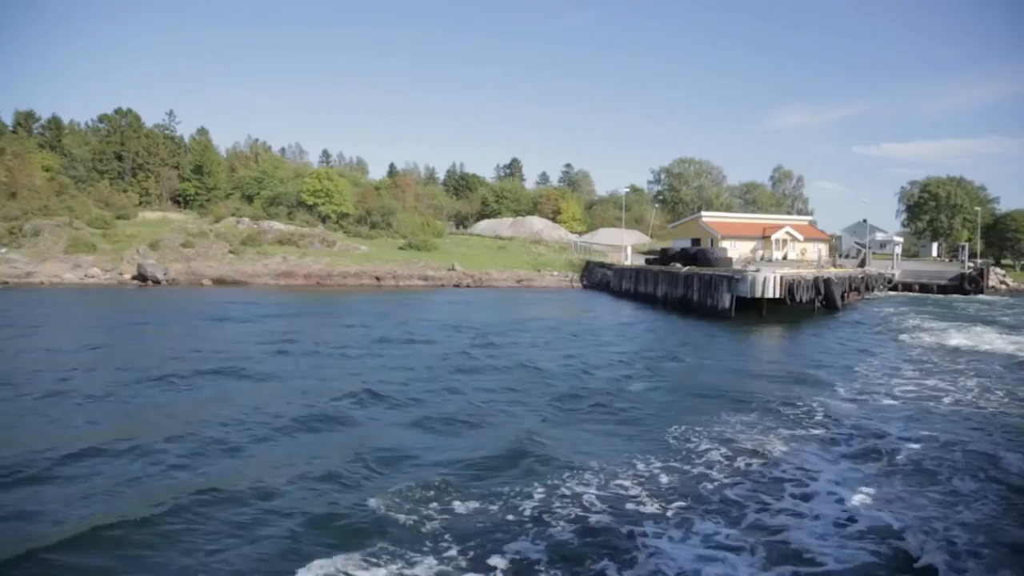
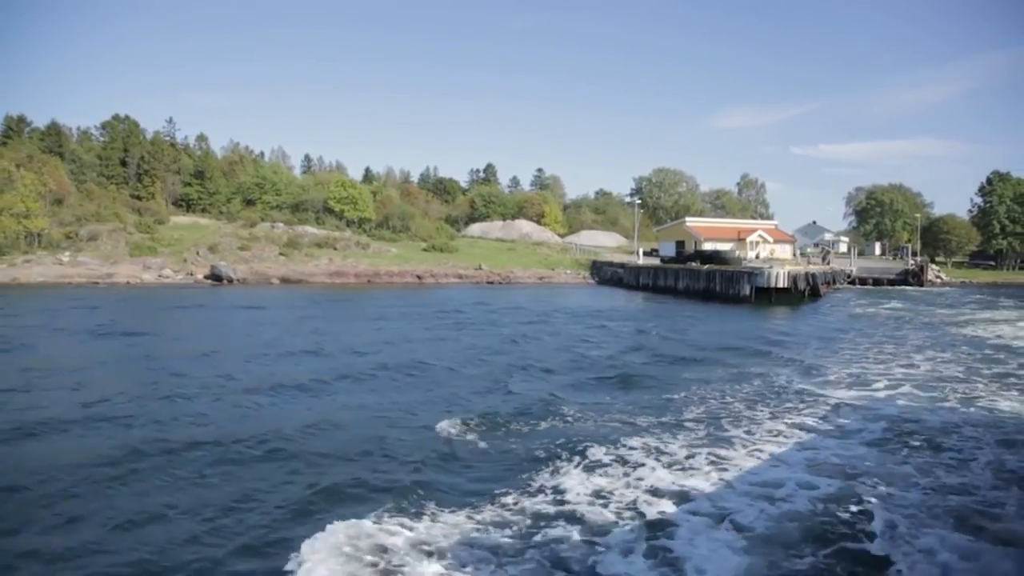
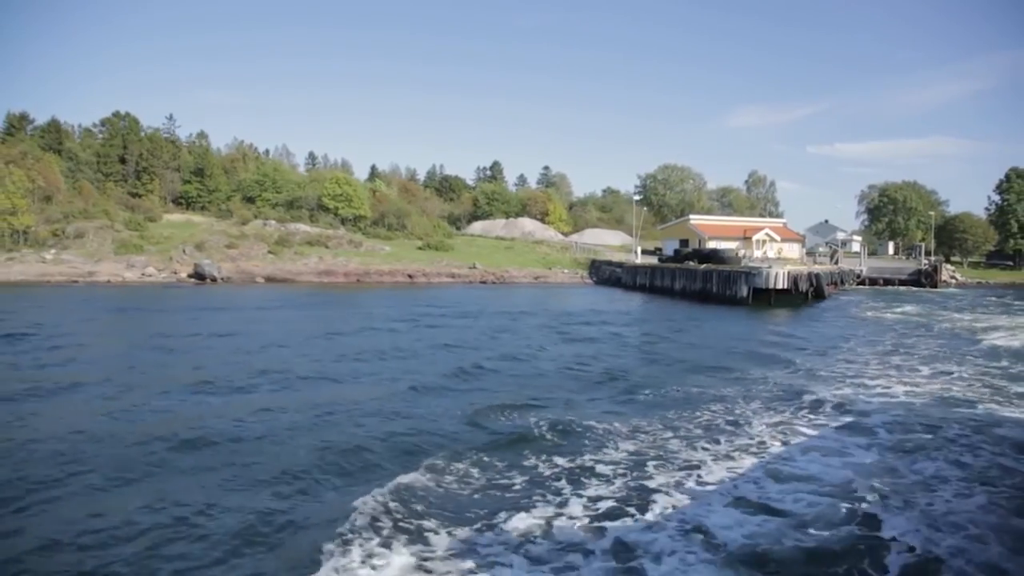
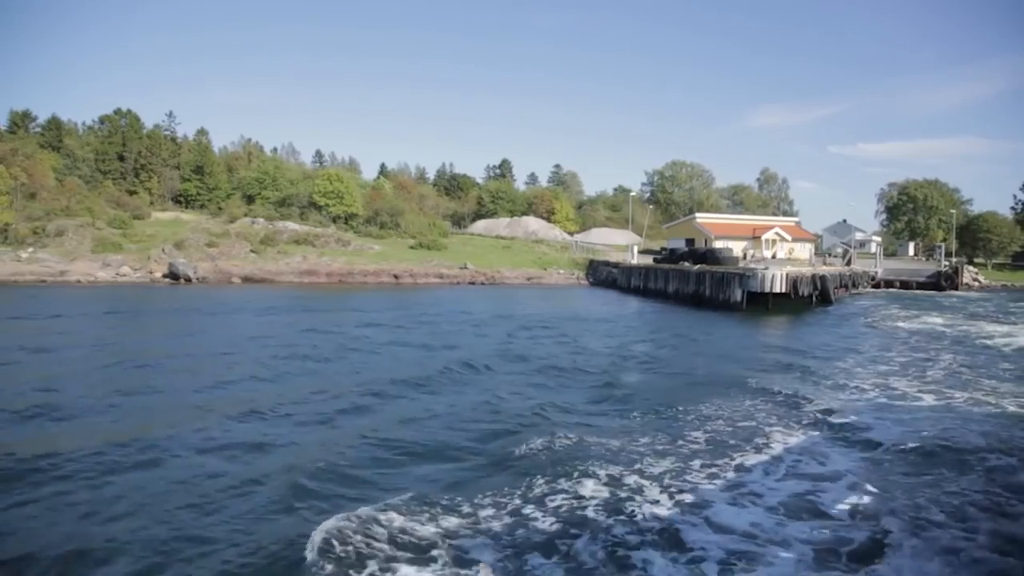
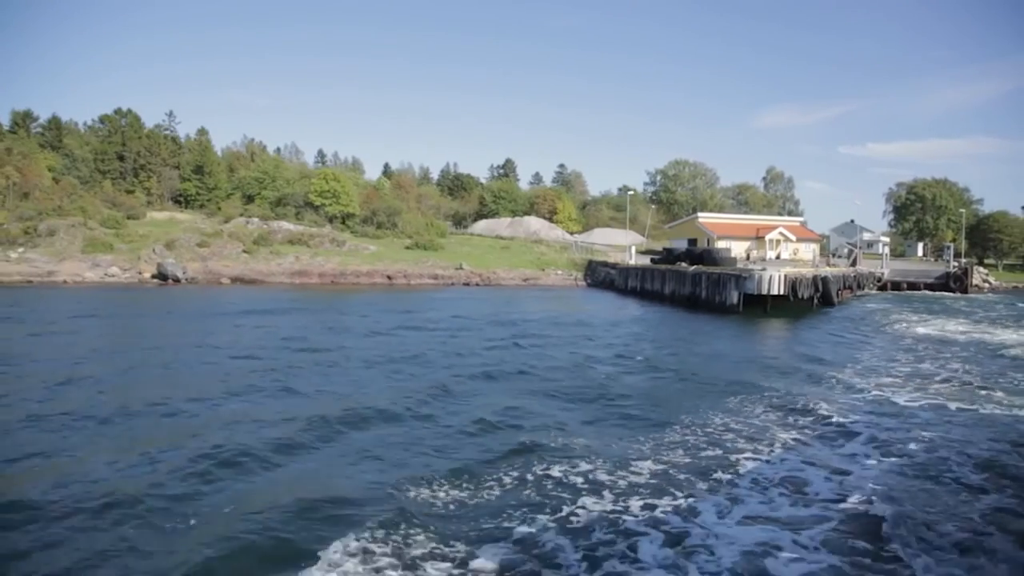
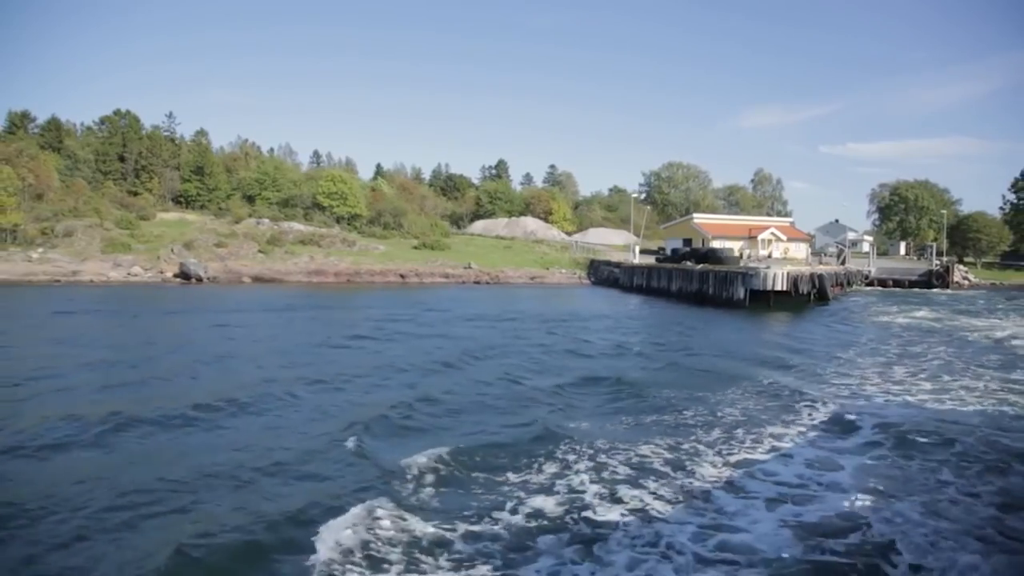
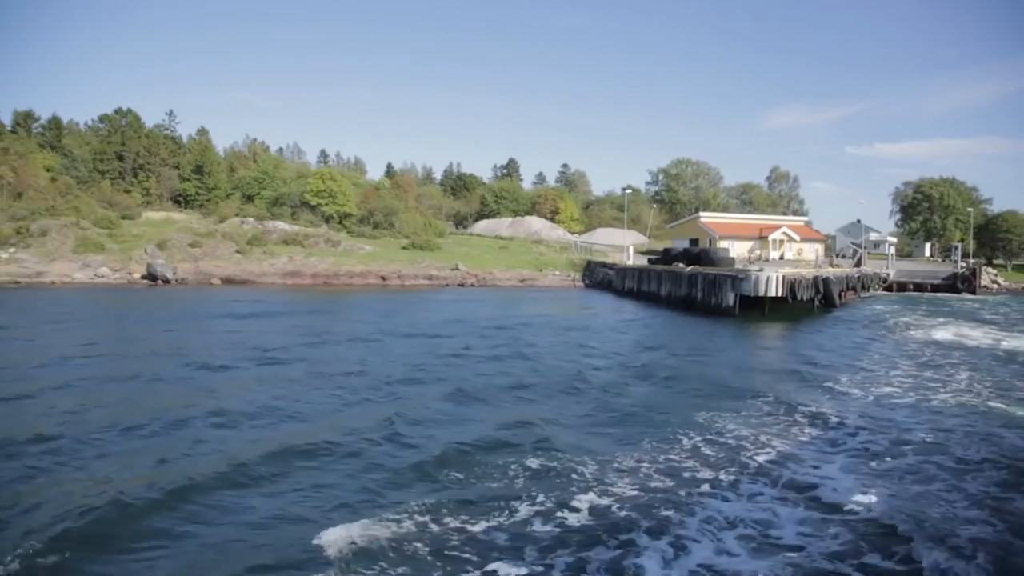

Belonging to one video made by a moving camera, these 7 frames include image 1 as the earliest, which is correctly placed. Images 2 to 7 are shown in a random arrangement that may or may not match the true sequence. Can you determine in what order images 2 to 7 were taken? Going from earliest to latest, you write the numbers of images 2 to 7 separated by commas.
7, 5, 4, 6, 3, 2
